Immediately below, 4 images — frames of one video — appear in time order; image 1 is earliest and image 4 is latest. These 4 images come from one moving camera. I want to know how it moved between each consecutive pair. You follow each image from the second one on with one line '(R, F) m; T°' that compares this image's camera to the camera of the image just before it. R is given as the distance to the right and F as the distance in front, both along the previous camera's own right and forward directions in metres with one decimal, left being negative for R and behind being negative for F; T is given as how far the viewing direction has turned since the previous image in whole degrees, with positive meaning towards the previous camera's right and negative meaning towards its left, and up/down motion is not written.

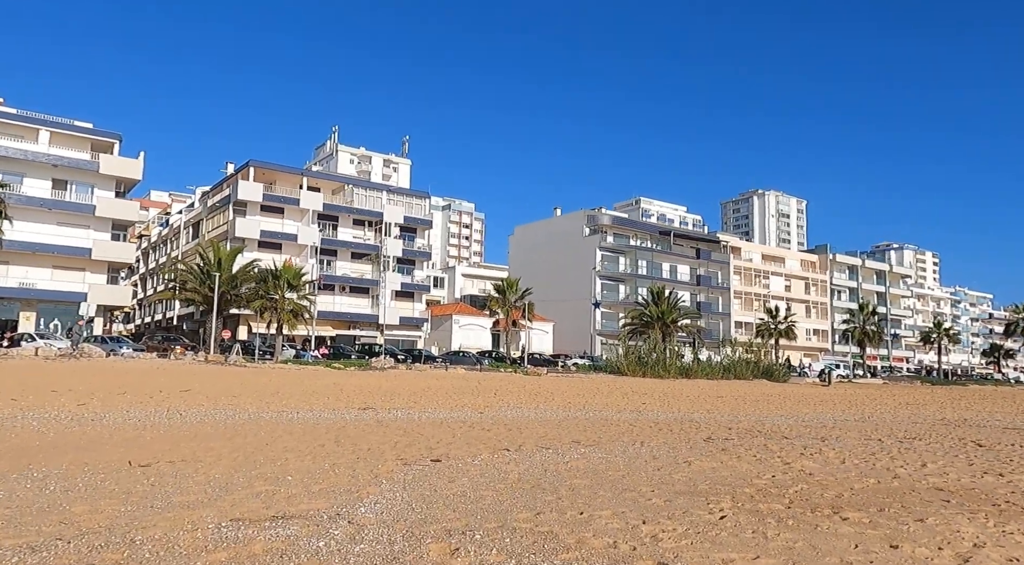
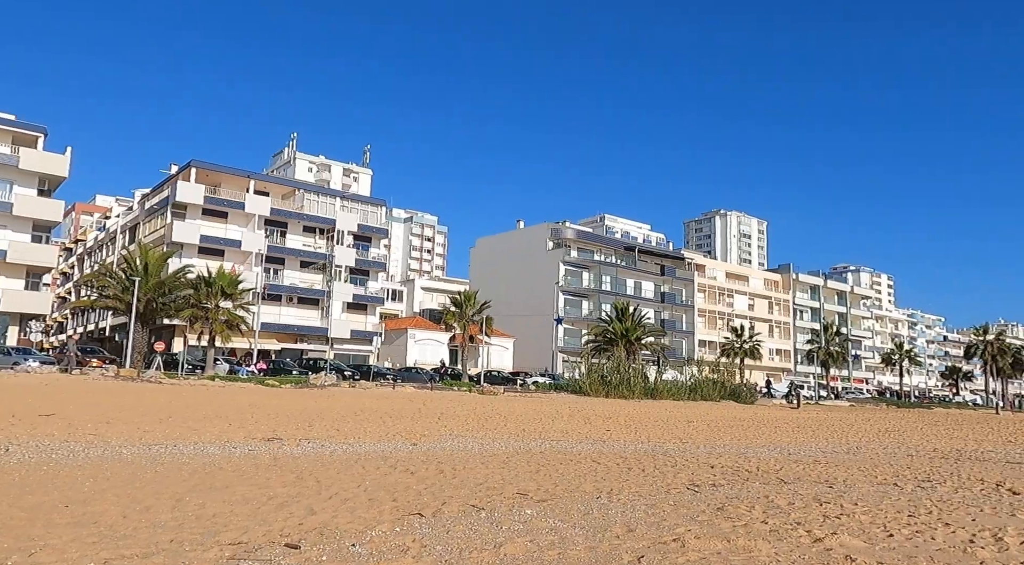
(+0.4, +2.9) m; +3°
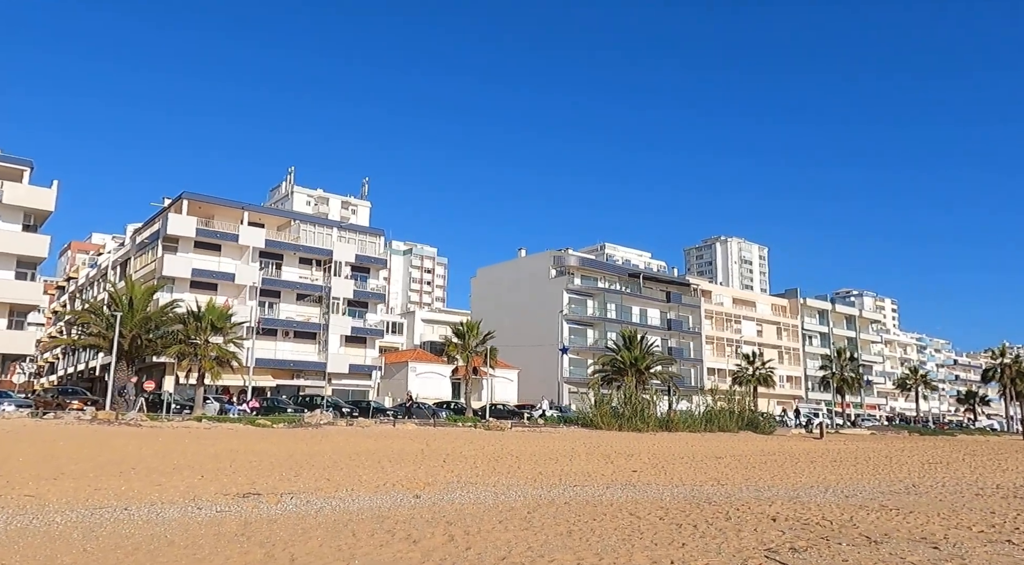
(-0.3, +2.1) m; 0°
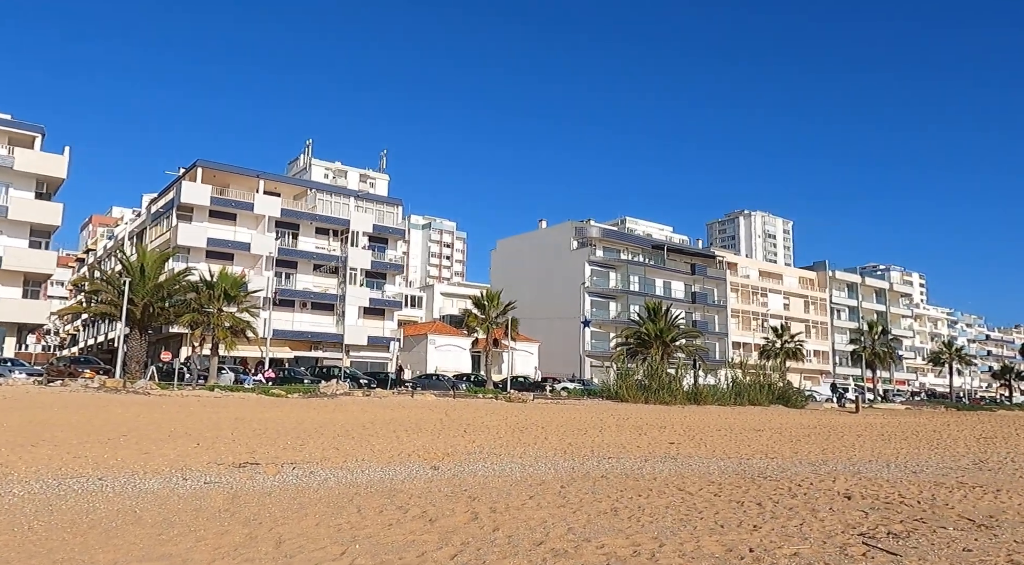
(-0.2, +1.5) m; -1°
